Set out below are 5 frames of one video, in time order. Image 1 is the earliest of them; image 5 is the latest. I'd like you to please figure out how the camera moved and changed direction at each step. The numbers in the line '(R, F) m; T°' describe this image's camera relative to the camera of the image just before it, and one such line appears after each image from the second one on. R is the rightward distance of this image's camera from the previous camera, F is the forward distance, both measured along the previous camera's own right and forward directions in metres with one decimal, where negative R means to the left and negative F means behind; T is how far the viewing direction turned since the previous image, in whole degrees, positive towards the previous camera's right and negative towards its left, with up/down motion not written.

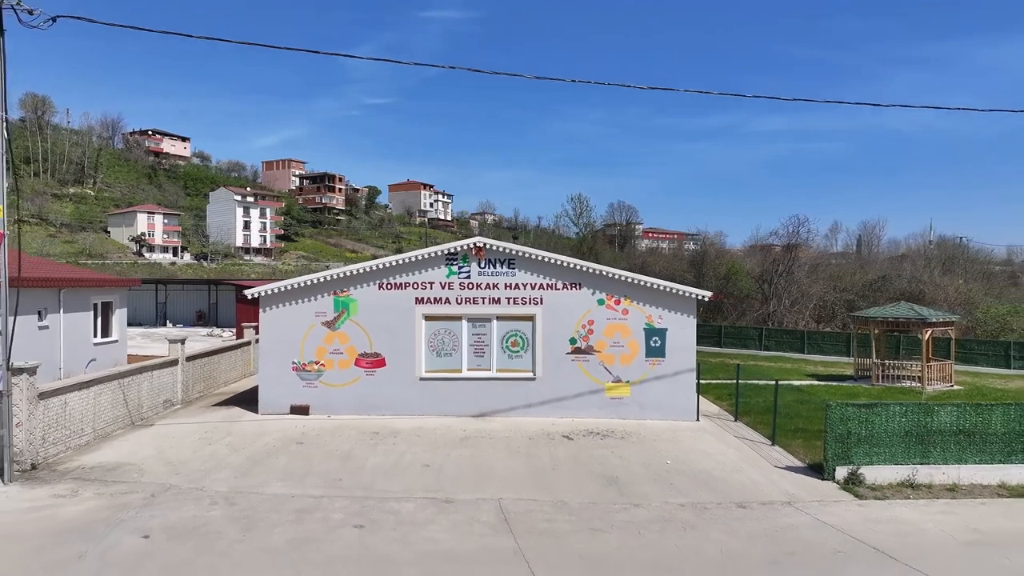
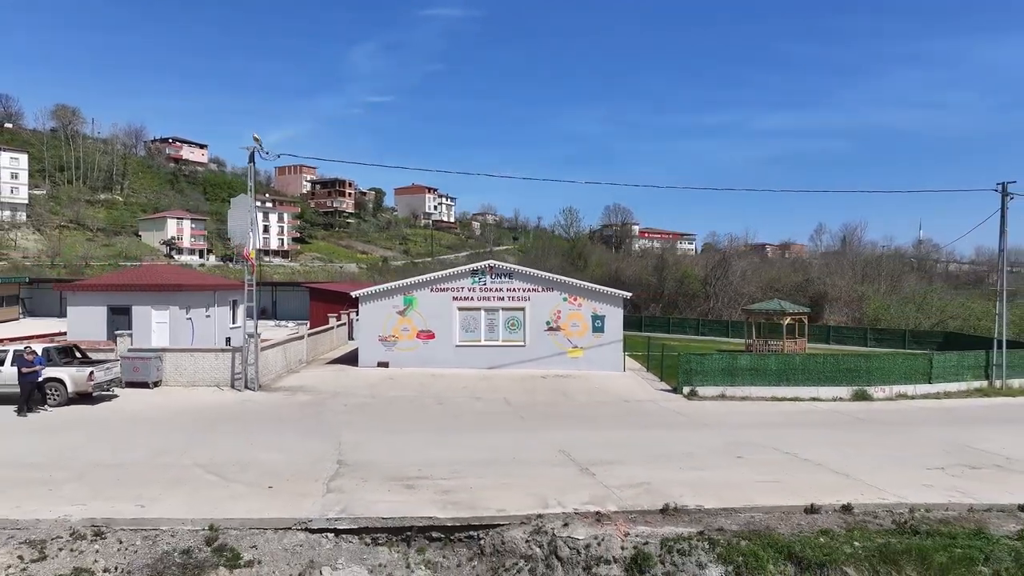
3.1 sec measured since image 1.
(0.0, -8.1) m; 0°
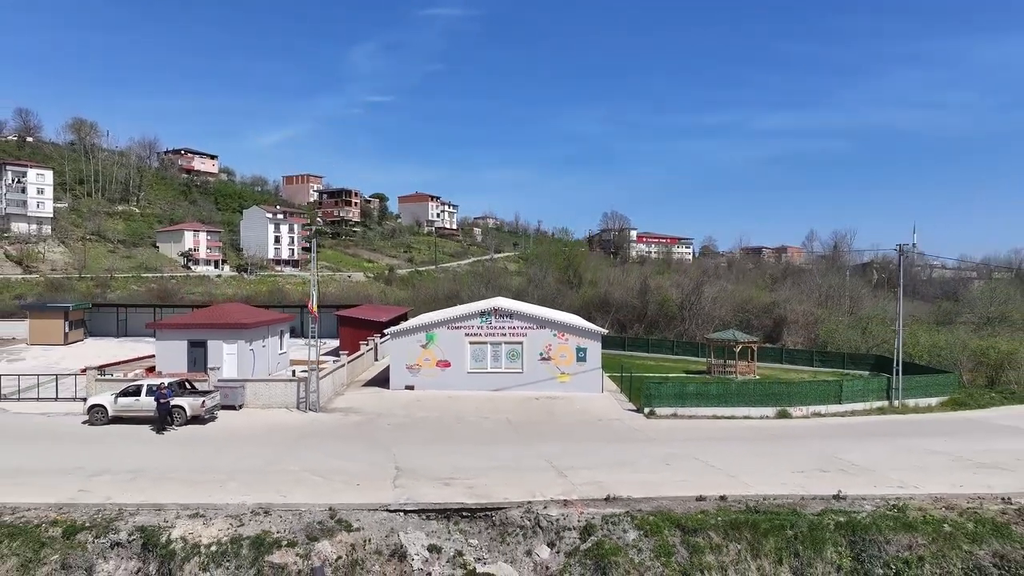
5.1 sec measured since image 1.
(0.0, -5.1) m; 0°
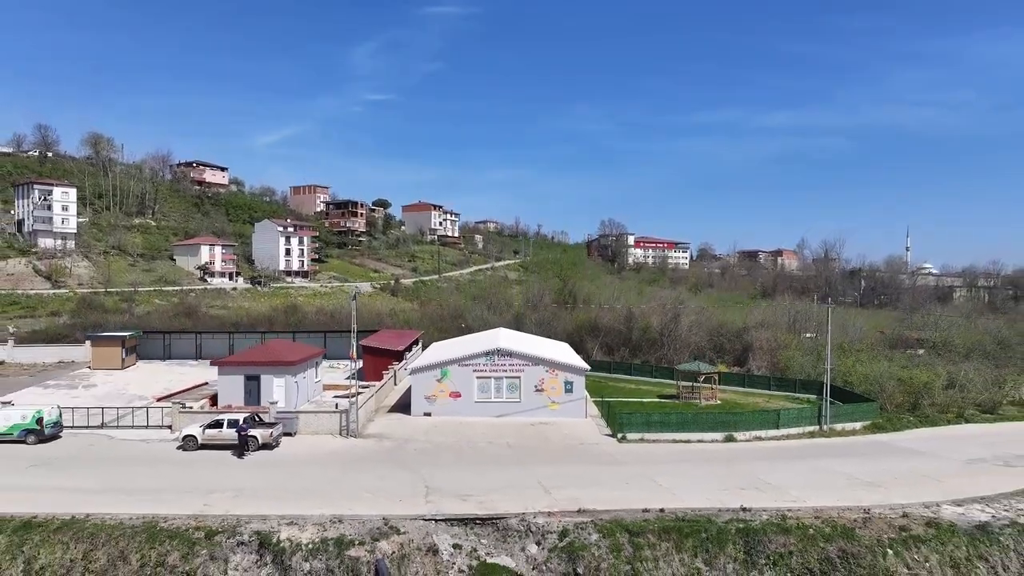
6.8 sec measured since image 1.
(0.0, -5.5) m; 0°
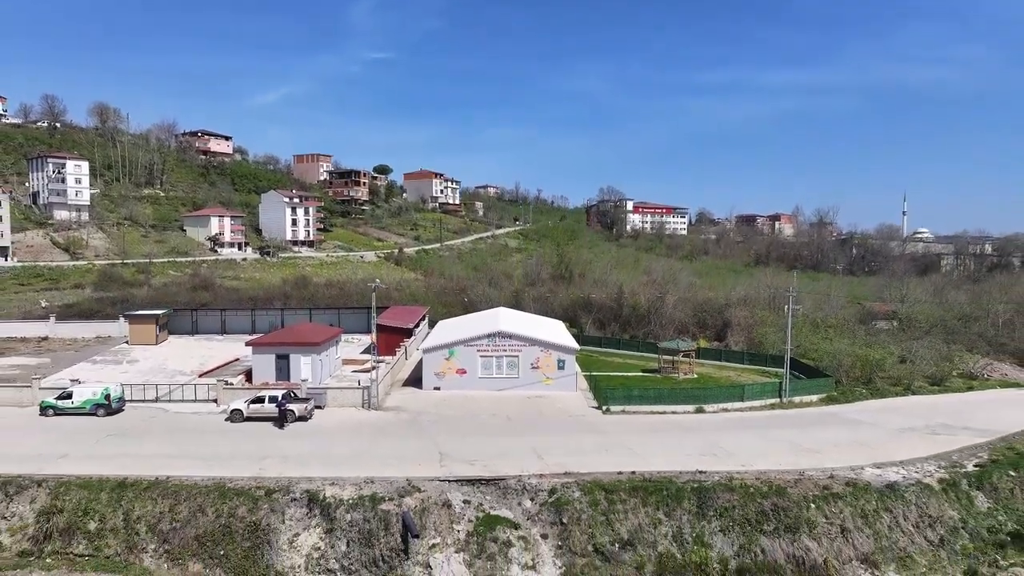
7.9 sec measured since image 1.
(+0.1, -3.9) m; 0°
